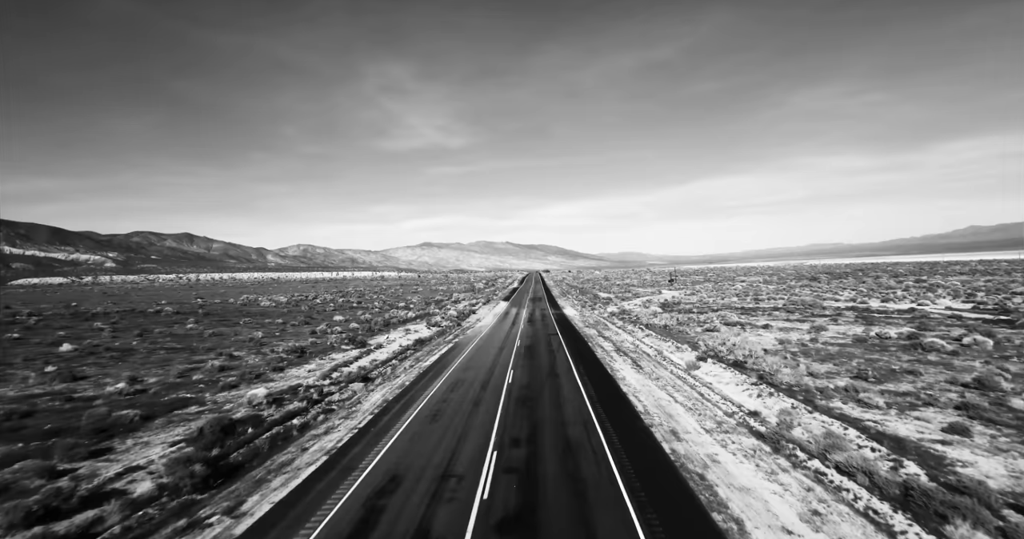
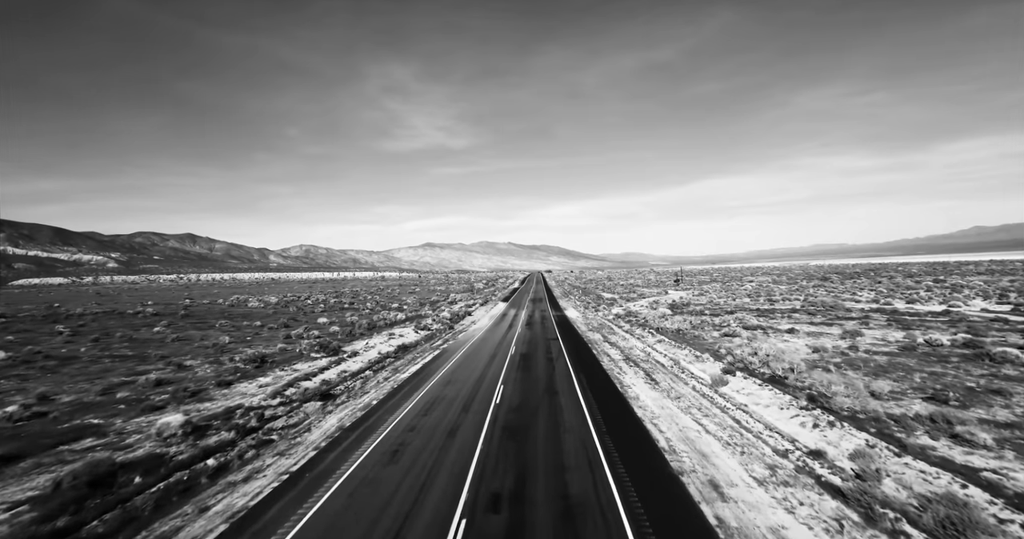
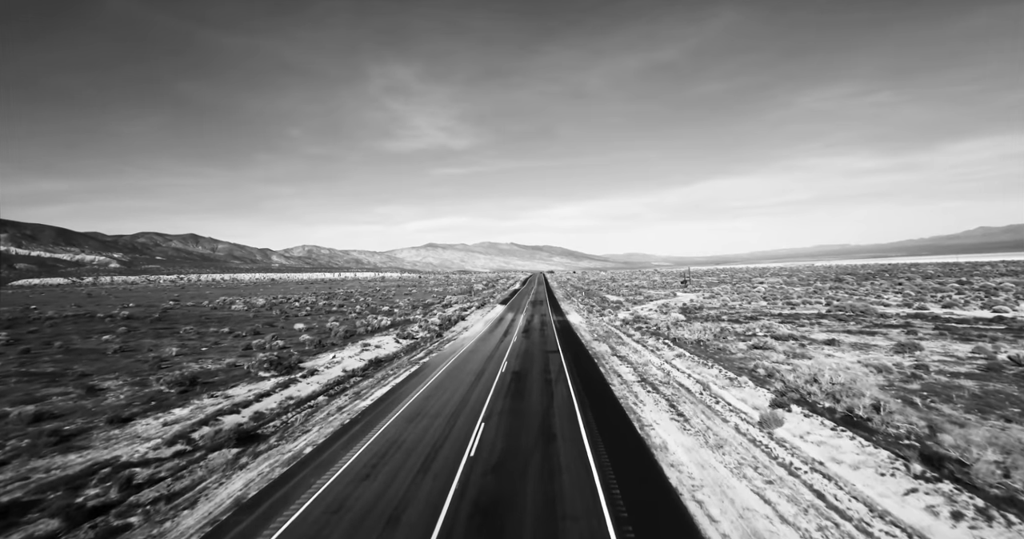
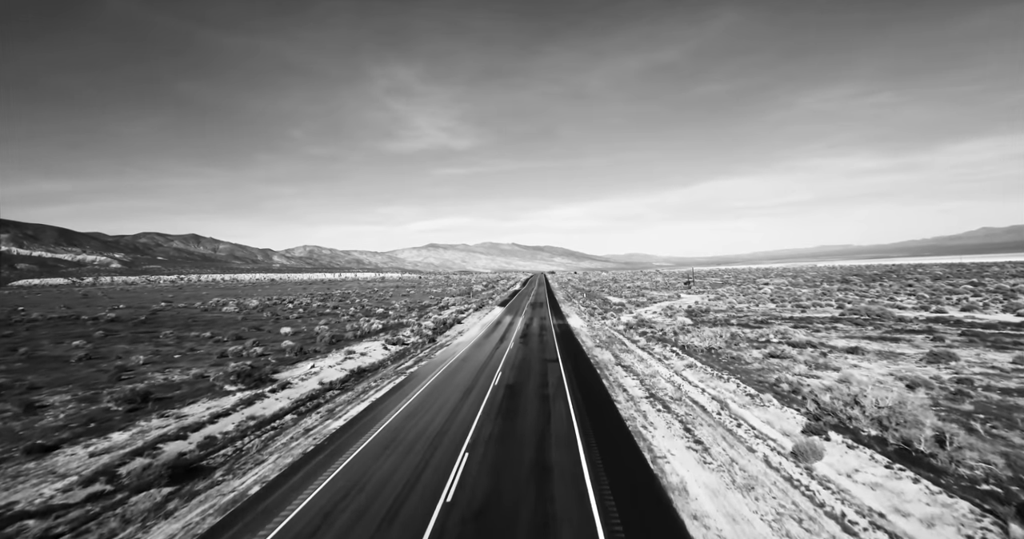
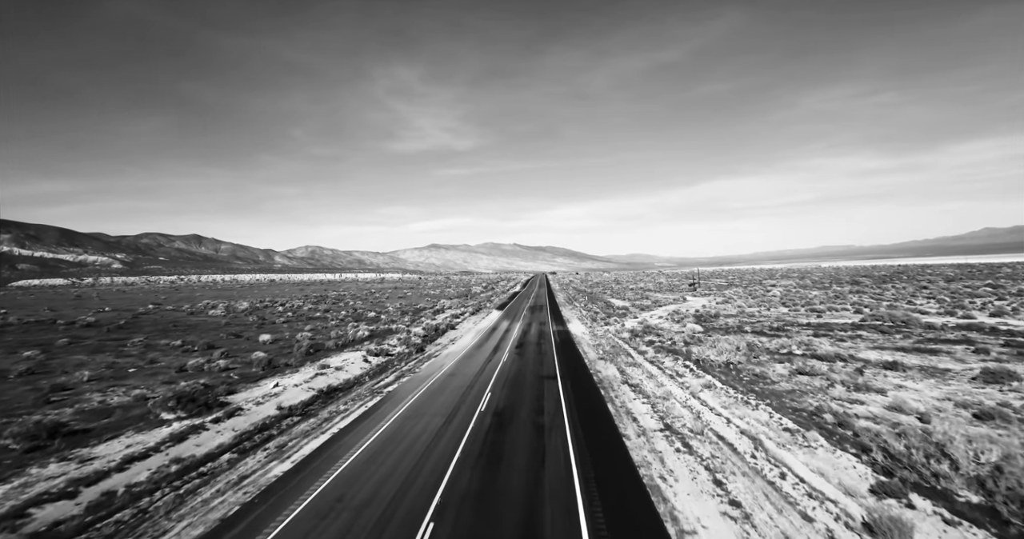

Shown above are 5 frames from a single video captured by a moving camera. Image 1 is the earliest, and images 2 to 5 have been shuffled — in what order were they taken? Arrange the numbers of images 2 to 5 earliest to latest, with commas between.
2, 3, 4, 5
